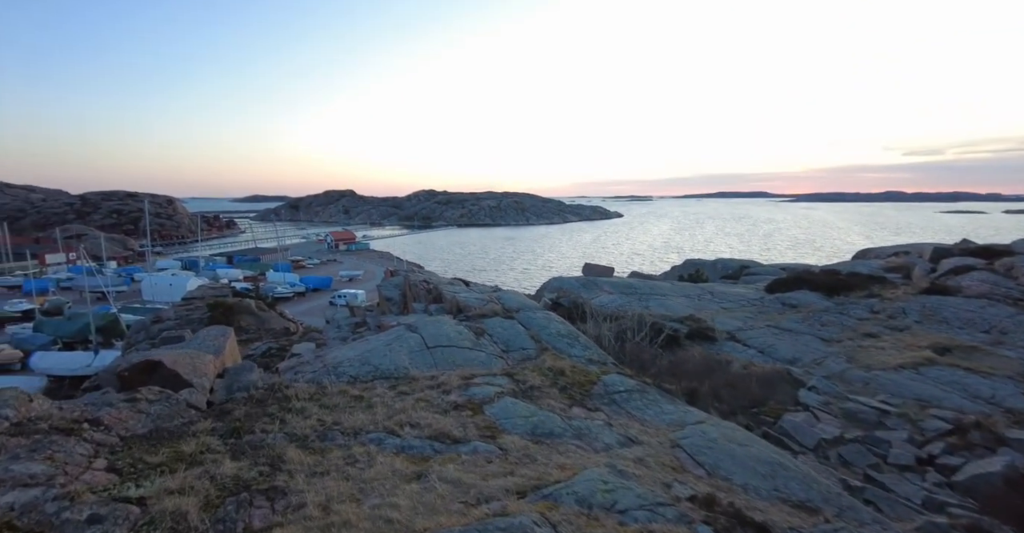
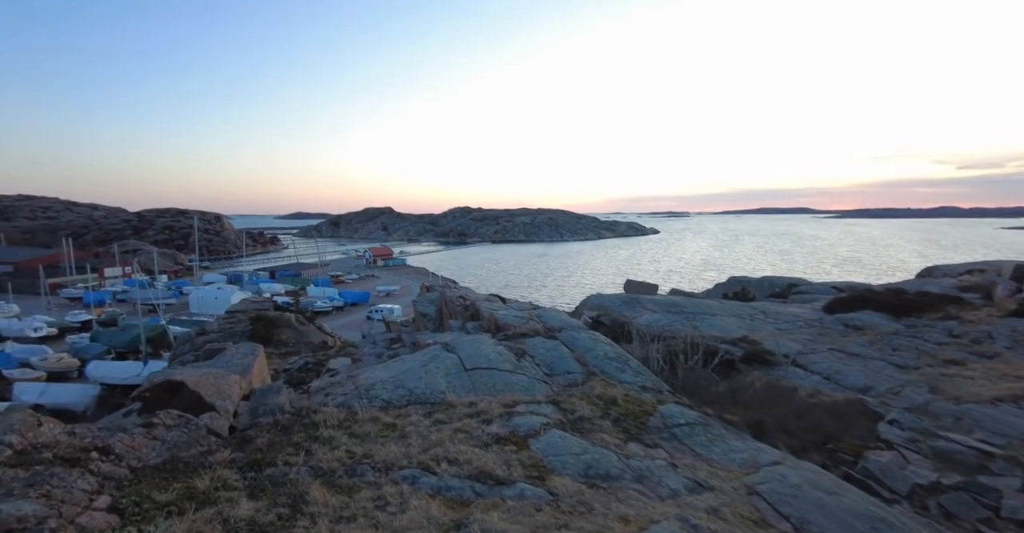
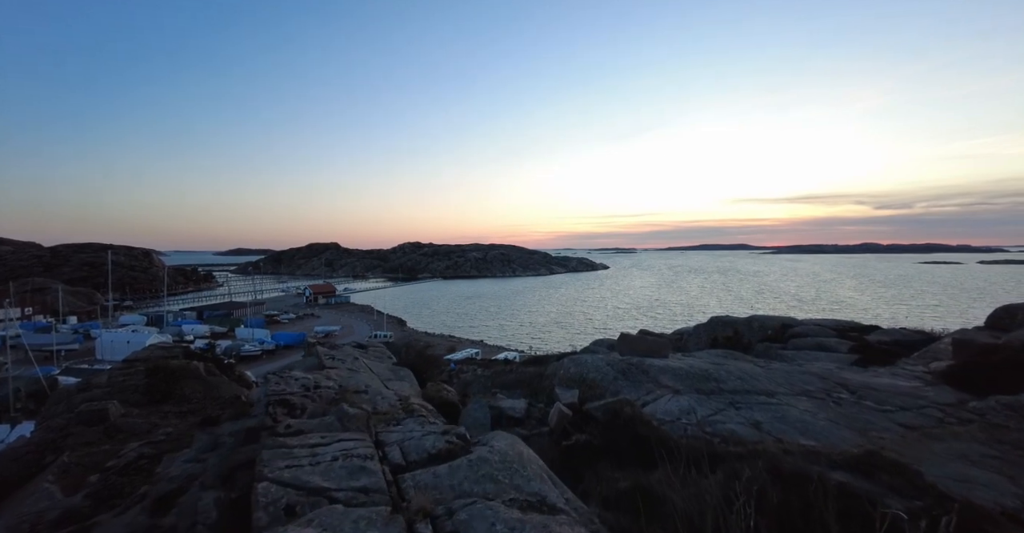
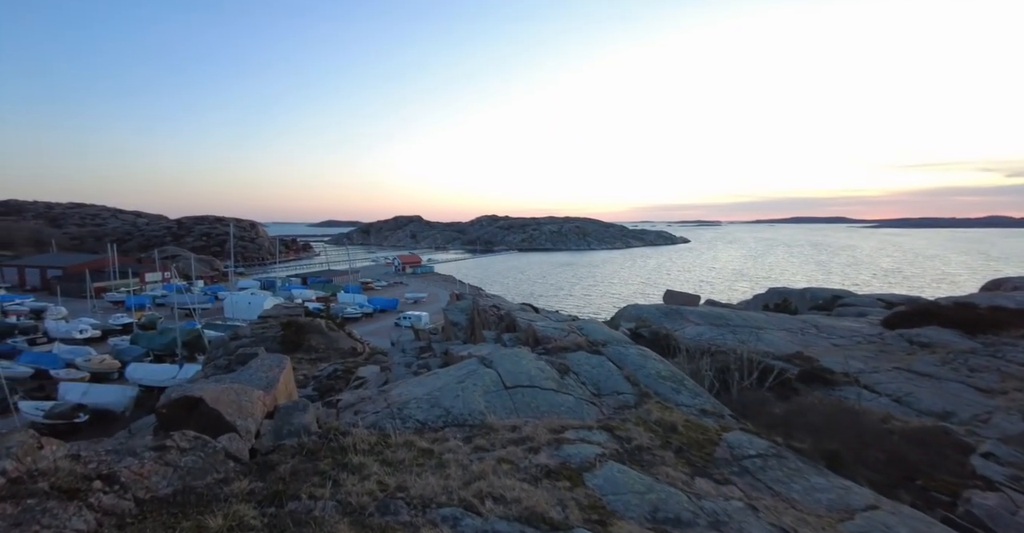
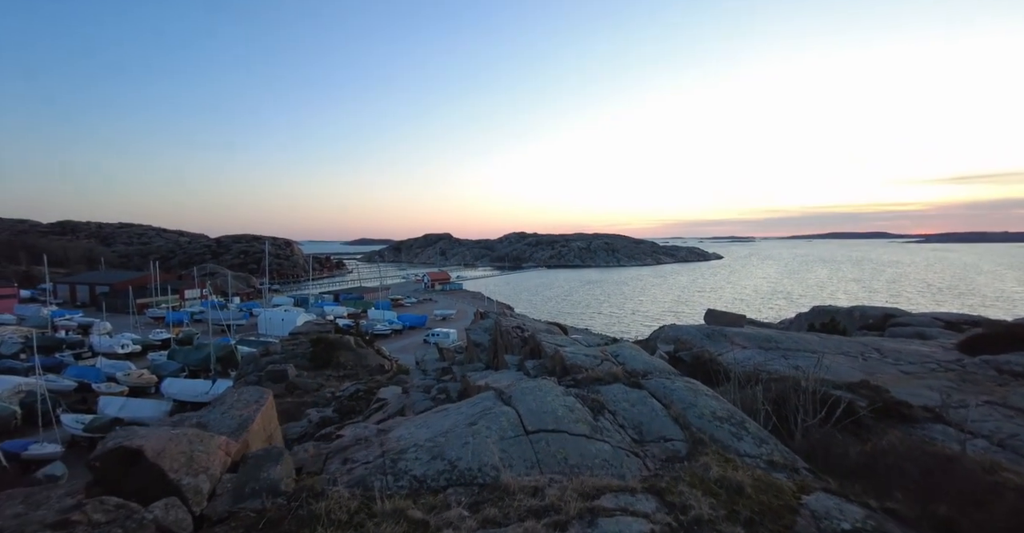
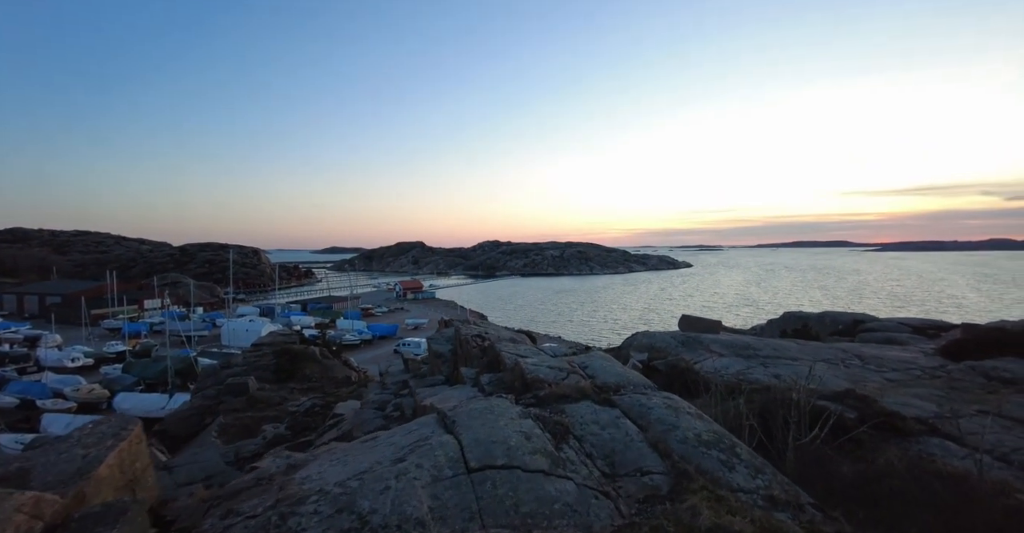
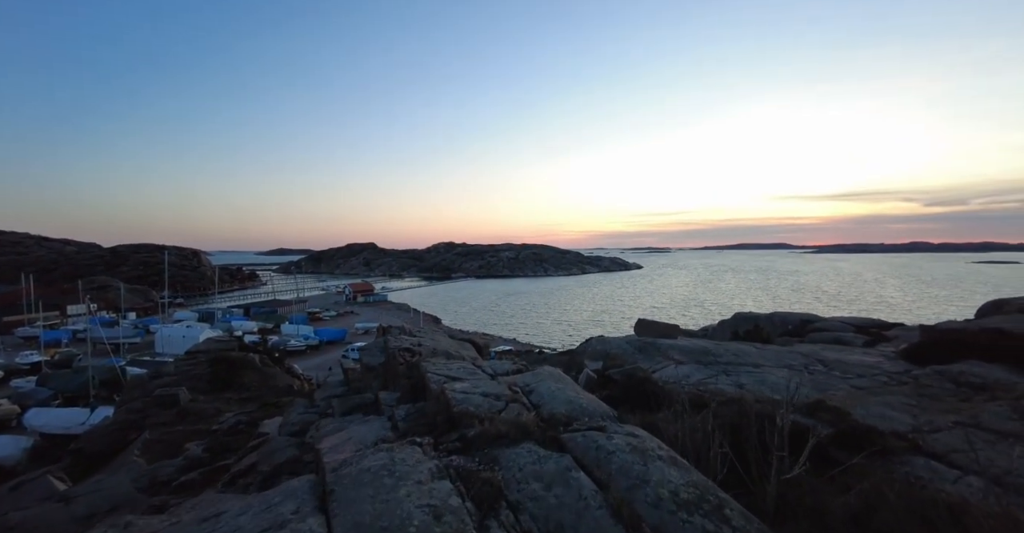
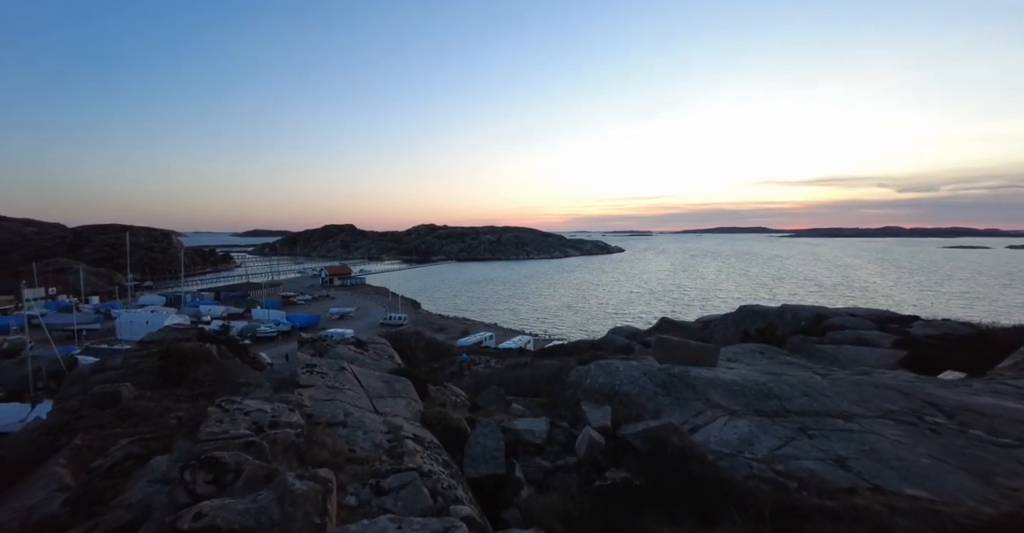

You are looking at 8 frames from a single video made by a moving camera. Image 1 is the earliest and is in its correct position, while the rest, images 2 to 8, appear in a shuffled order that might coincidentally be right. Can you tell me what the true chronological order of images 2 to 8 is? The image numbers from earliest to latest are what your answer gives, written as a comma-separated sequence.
2, 4, 5, 6, 7, 3, 8
